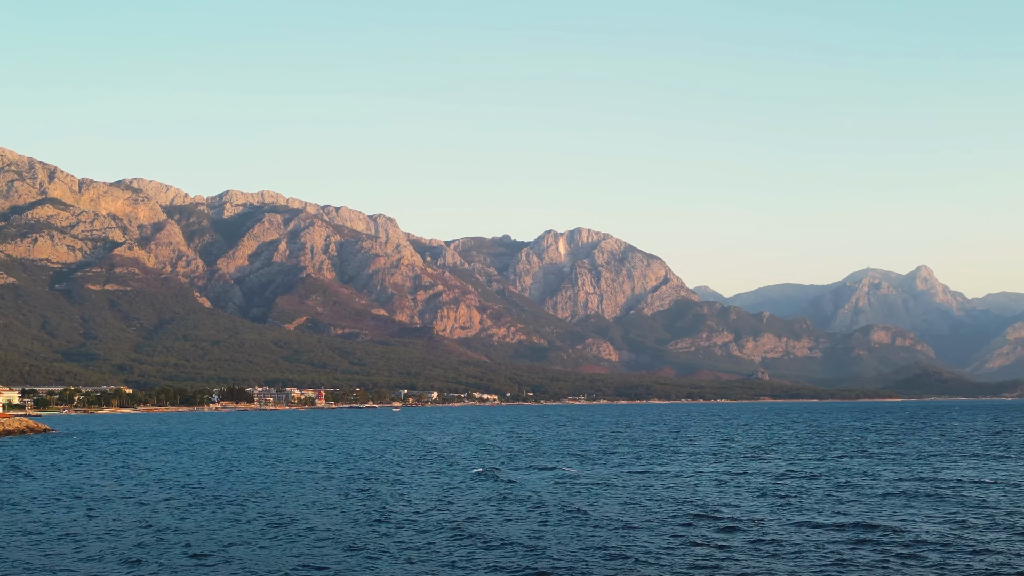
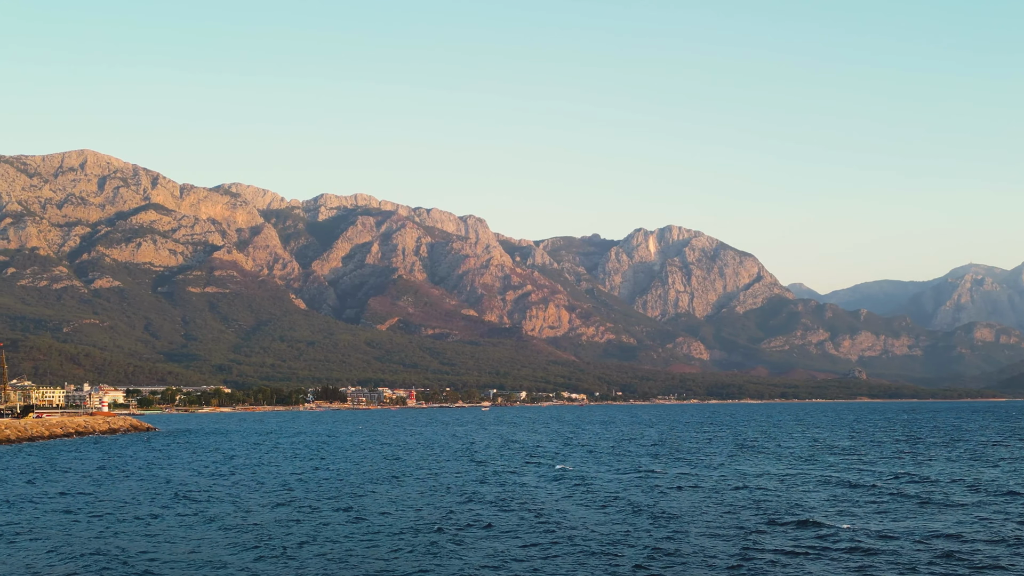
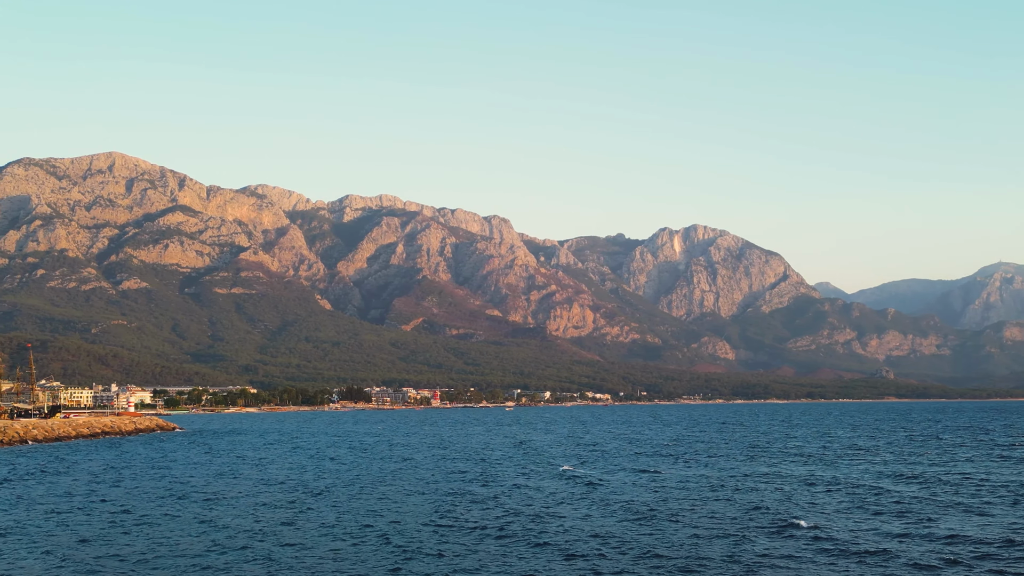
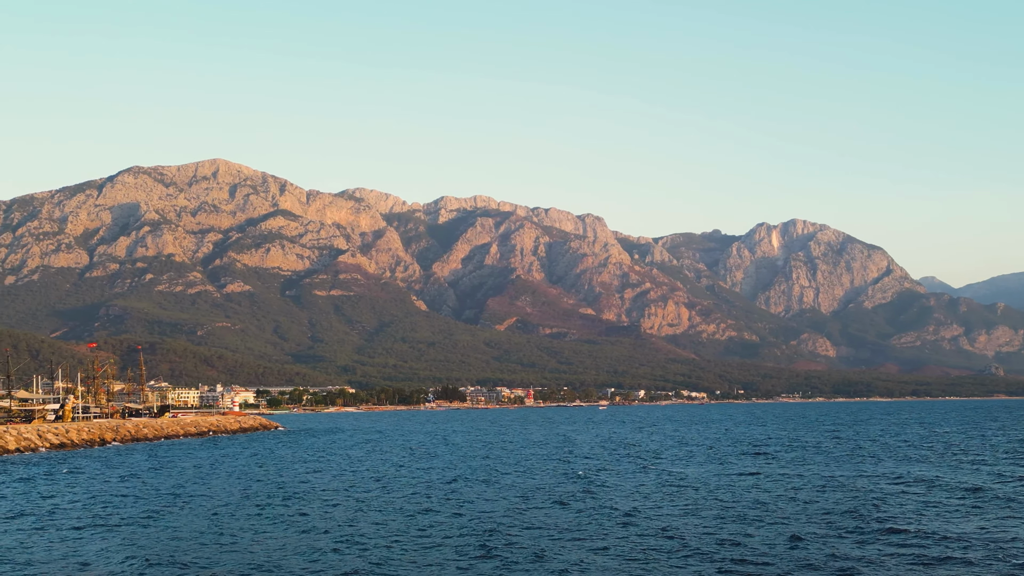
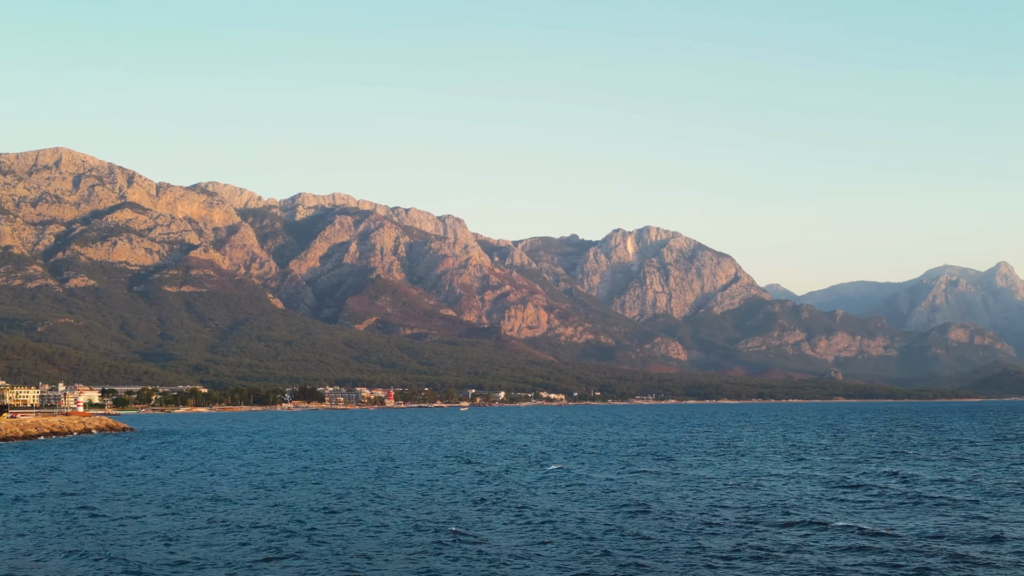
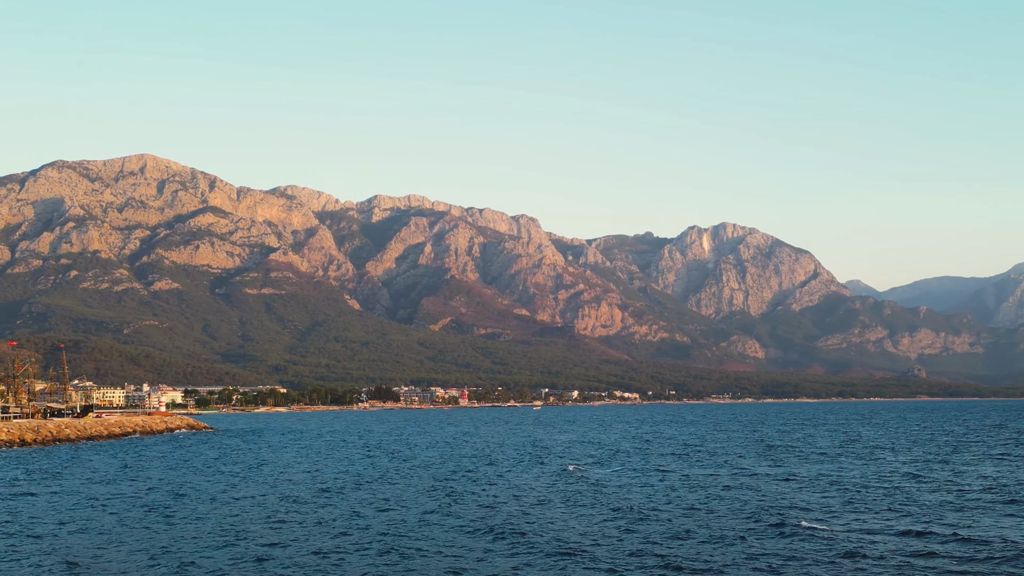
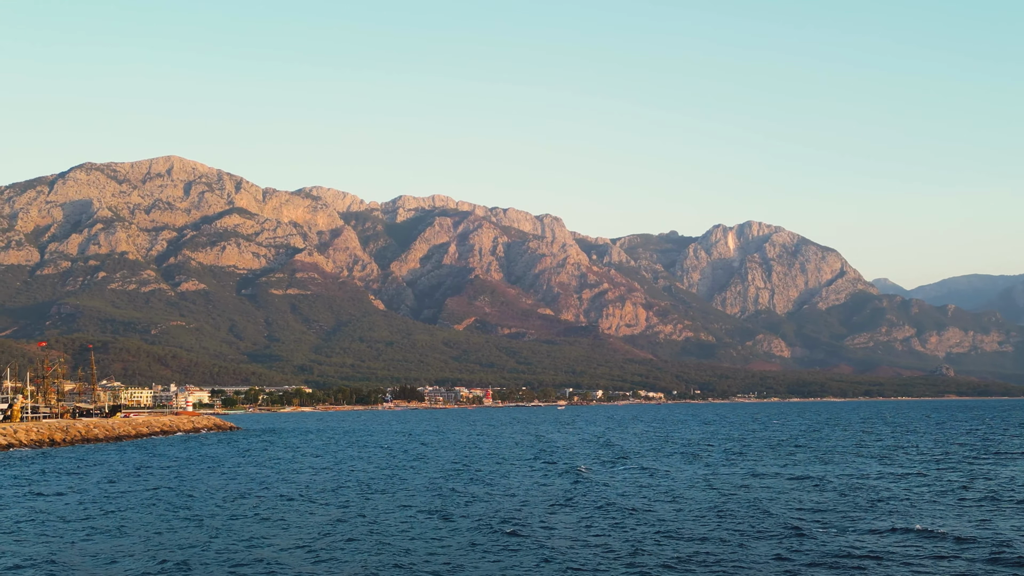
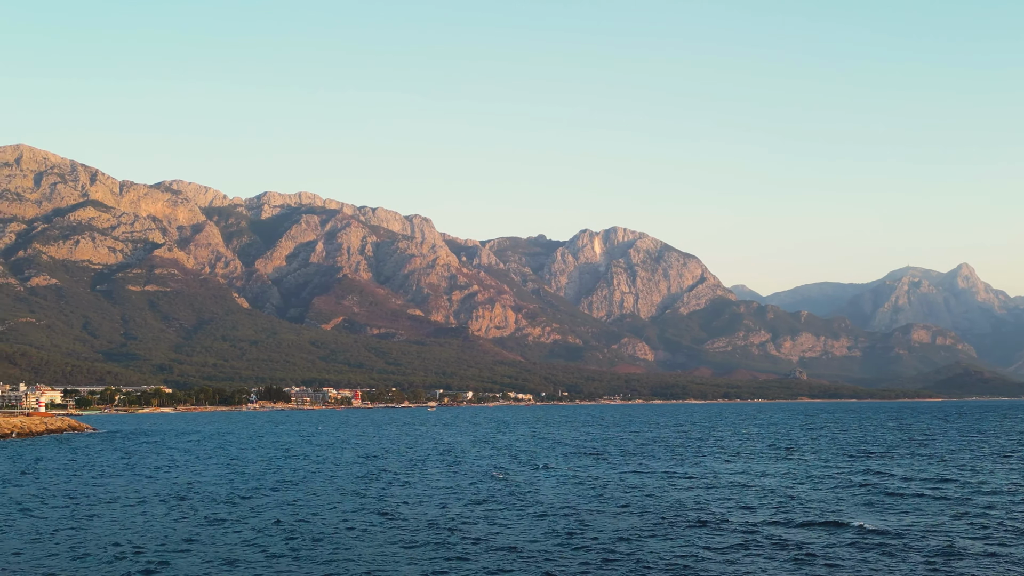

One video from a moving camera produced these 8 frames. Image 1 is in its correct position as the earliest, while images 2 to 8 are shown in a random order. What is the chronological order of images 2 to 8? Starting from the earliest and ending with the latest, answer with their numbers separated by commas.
8, 5, 2, 3, 6, 7, 4
